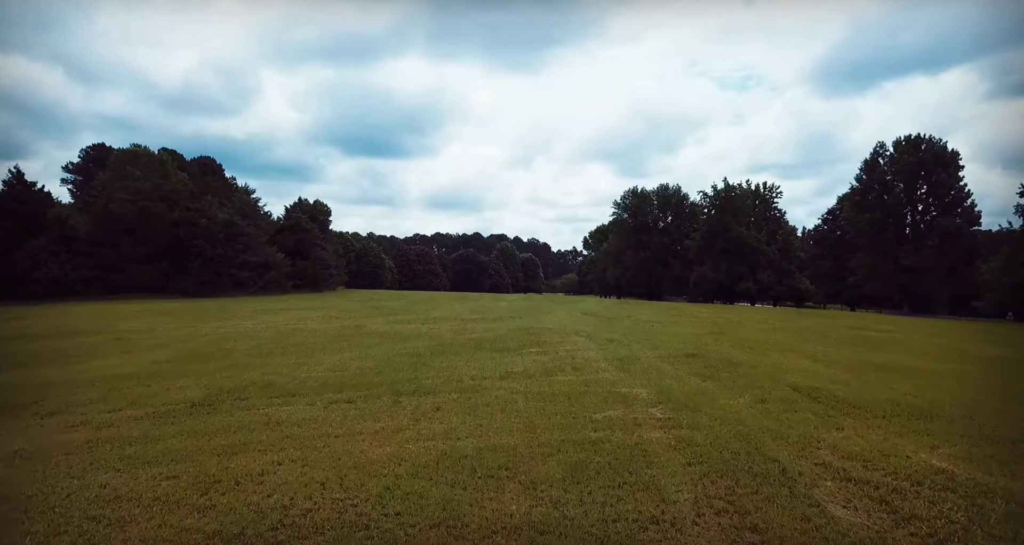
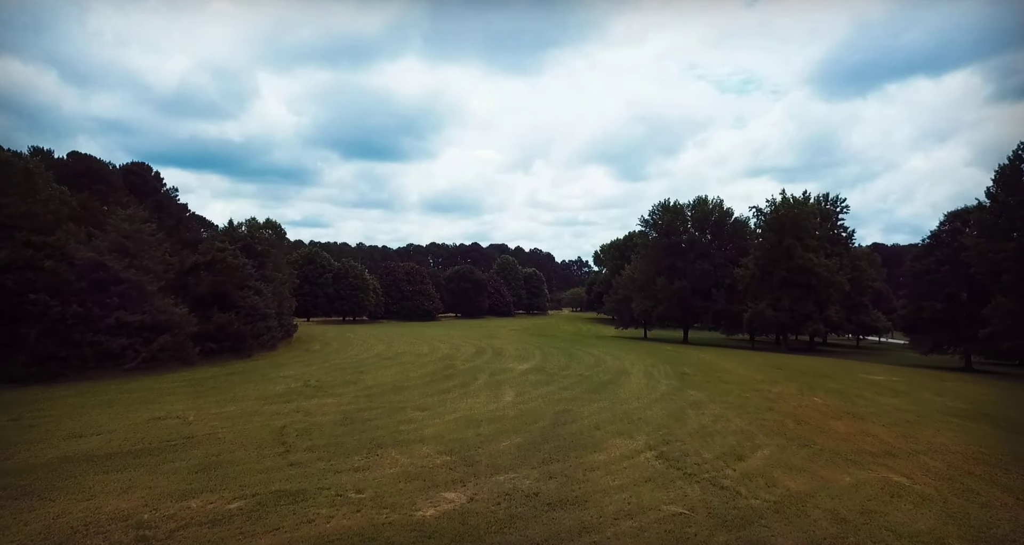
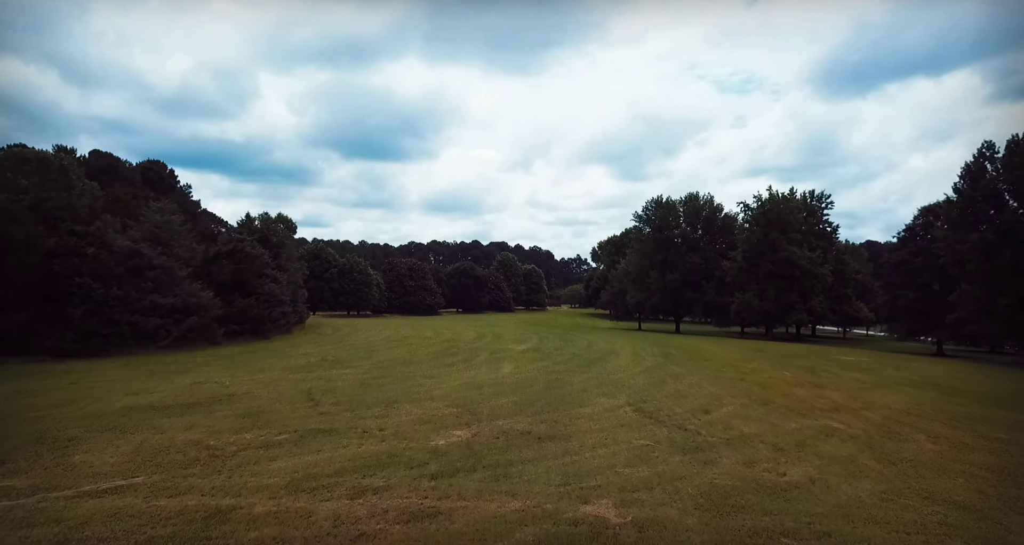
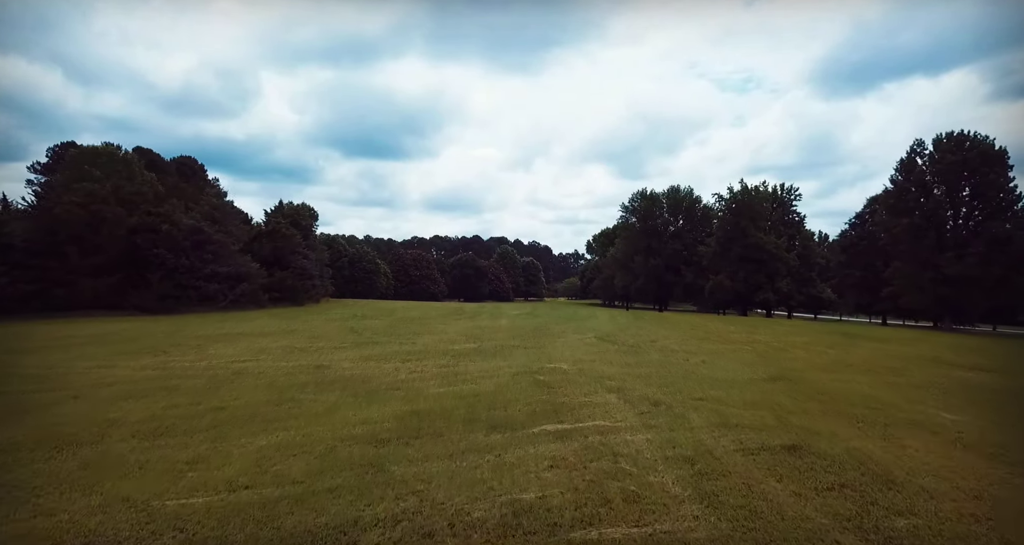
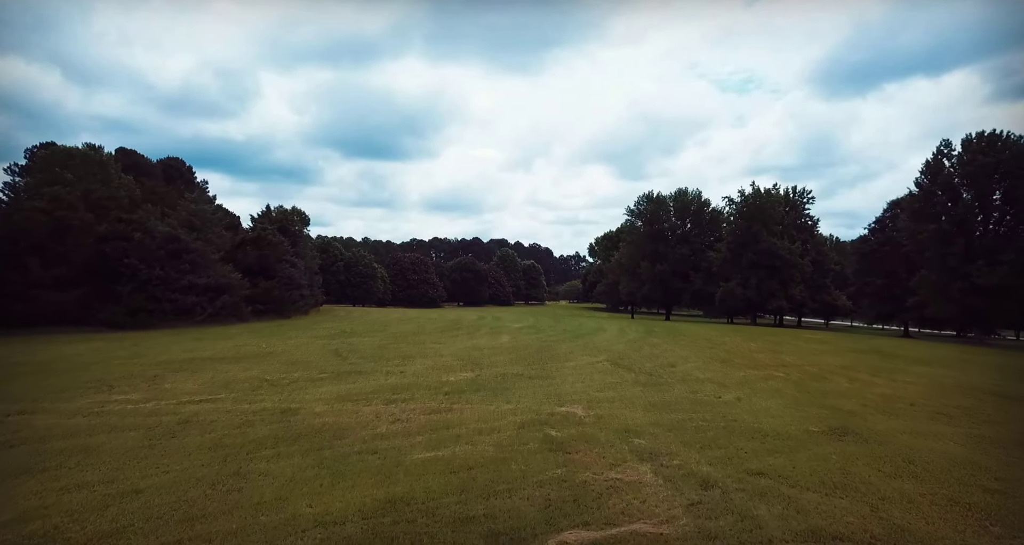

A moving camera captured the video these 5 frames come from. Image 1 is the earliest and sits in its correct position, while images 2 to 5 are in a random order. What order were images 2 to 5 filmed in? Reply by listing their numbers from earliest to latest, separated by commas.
4, 5, 3, 2
